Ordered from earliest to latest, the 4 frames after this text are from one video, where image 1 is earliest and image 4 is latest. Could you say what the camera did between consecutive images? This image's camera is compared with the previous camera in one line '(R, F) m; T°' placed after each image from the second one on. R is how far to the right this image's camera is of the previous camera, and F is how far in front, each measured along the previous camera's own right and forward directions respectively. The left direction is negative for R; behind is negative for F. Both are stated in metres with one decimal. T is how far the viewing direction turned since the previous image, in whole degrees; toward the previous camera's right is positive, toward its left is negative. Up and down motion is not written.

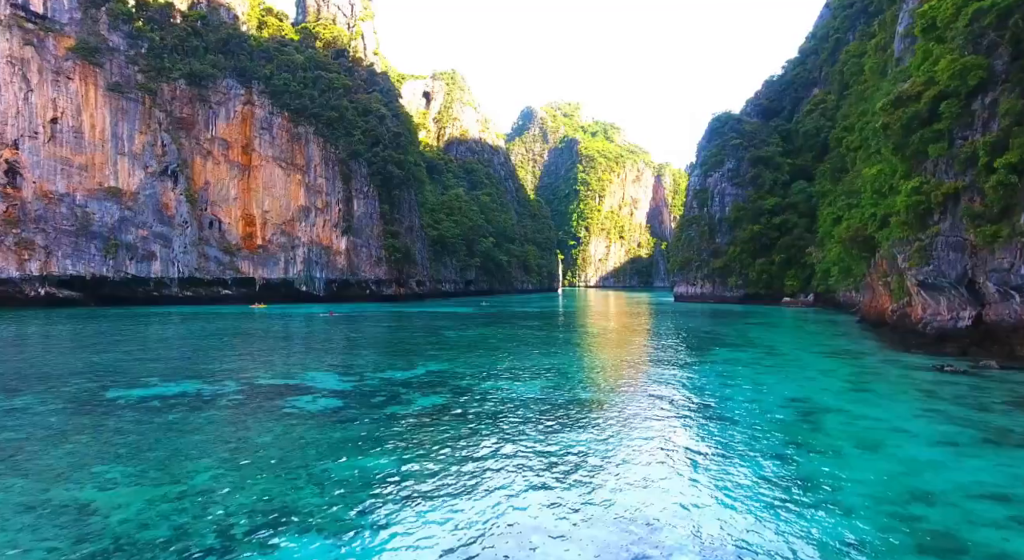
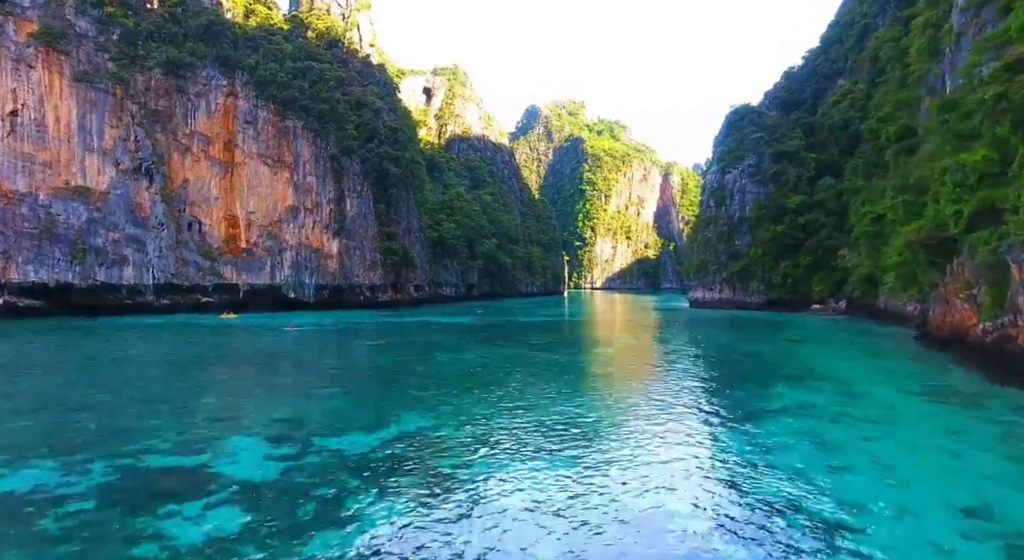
(0.0, +2.6) m; 0°
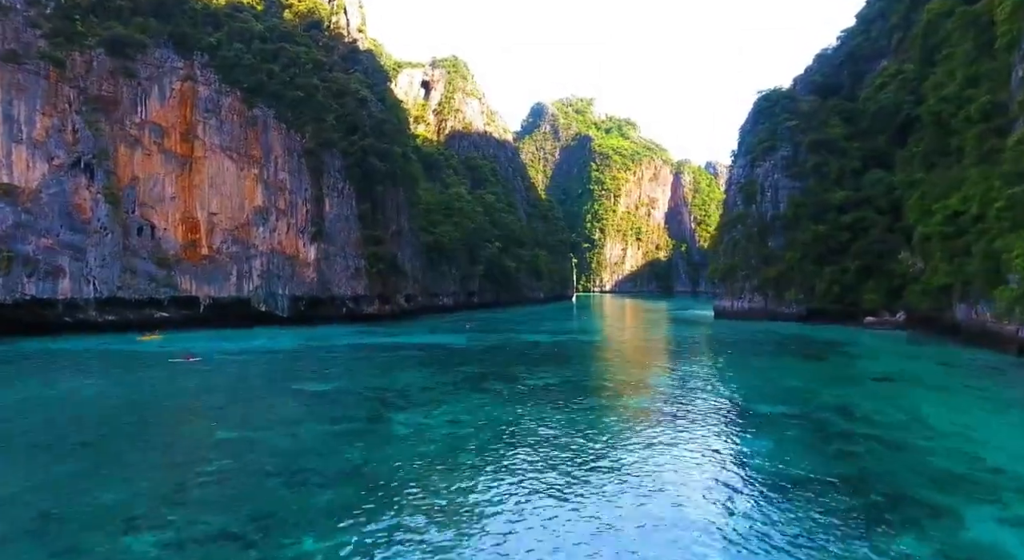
(+0.2, +4.1) m; -1°
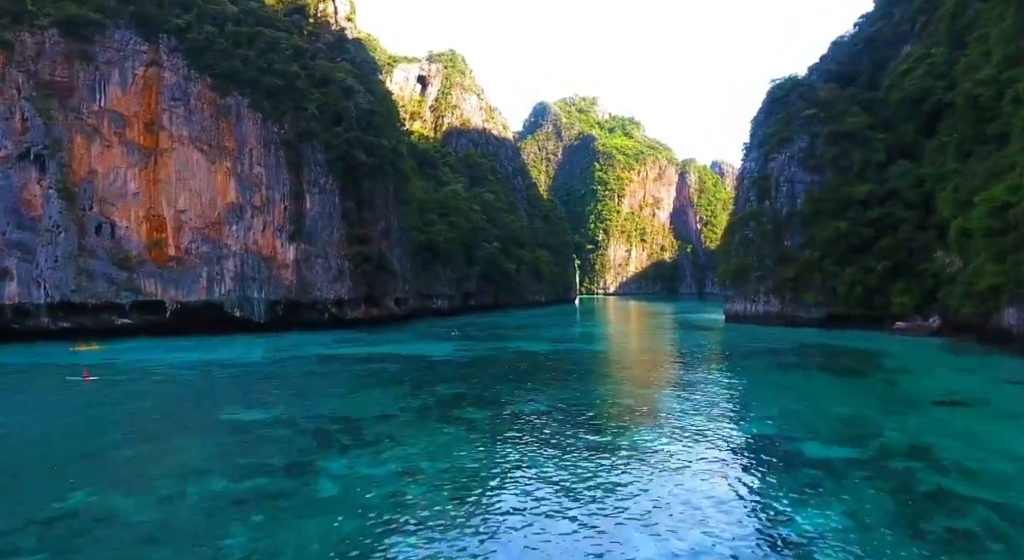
(+0.4, +2.3) m; 0°
